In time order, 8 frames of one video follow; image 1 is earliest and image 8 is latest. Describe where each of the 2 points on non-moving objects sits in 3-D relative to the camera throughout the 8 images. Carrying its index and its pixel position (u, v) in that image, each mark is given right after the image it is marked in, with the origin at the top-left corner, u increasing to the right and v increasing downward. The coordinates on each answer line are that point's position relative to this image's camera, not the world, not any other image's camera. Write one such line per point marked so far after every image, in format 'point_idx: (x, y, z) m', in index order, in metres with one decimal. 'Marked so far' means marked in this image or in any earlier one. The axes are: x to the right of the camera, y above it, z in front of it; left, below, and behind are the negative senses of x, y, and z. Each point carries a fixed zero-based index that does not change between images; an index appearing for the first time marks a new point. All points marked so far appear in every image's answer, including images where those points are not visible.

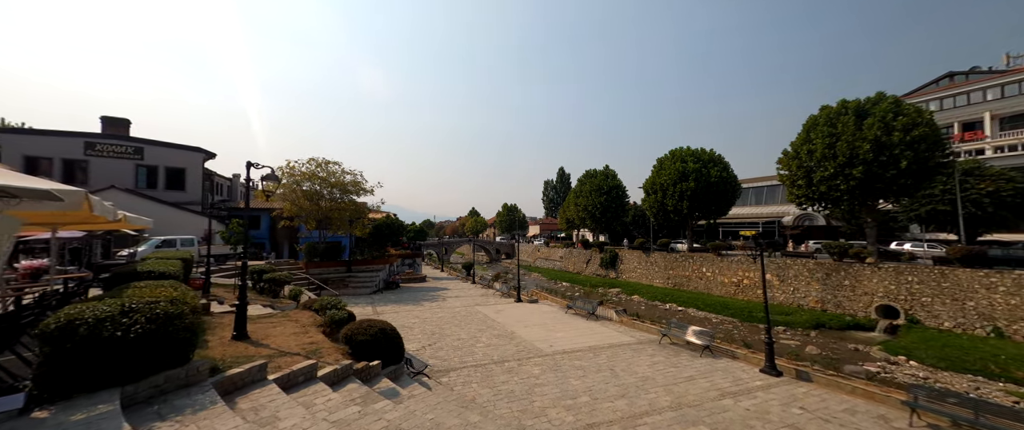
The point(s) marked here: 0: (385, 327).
0: (-2.4, -2.1, +6.8) m
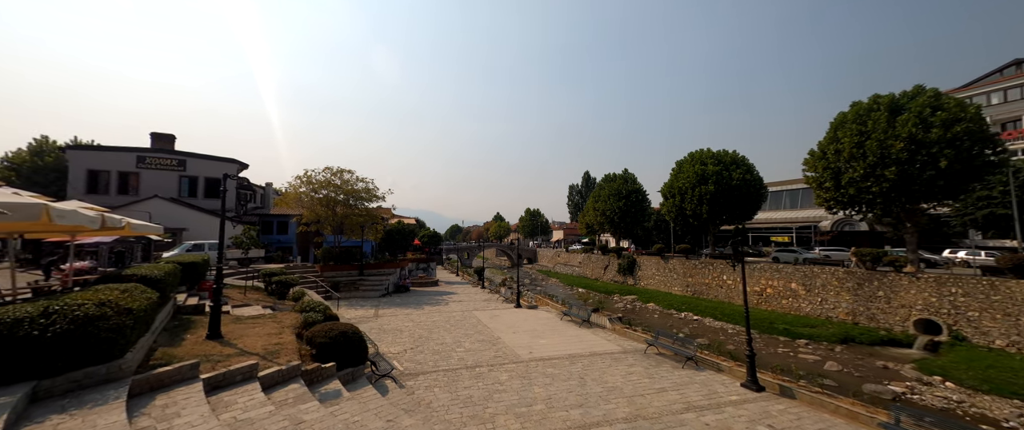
0: (-3.3, -2.2, +7.1) m
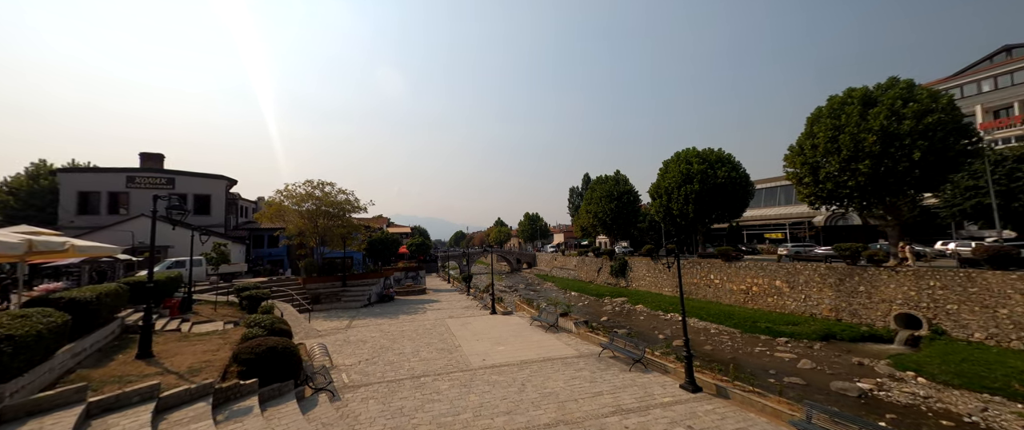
0: (-4.7, -2.6, +7.3) m
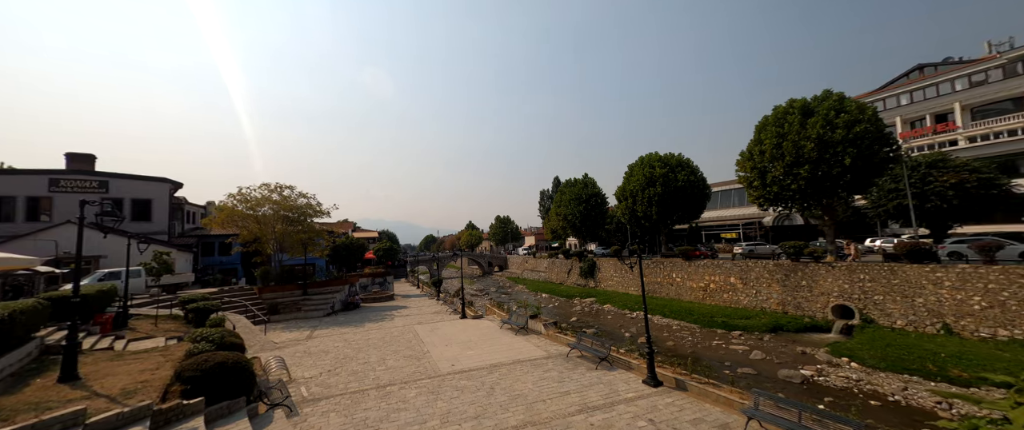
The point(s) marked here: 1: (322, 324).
0: (-5.3, -2.7, +7.0) m
1: (-9.3, -5.3, +18.1) m
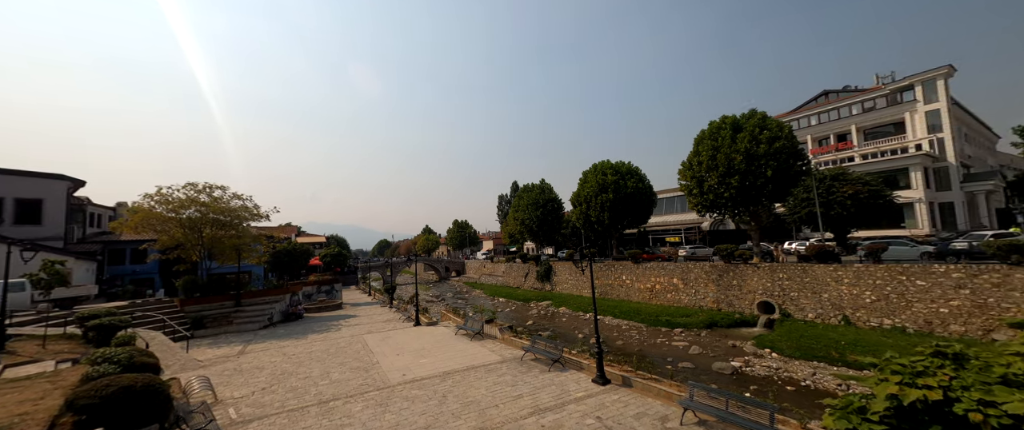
0: (-6.1, -2.9, +6.6) m
1: (-11.4, -5.6, +17.1) m
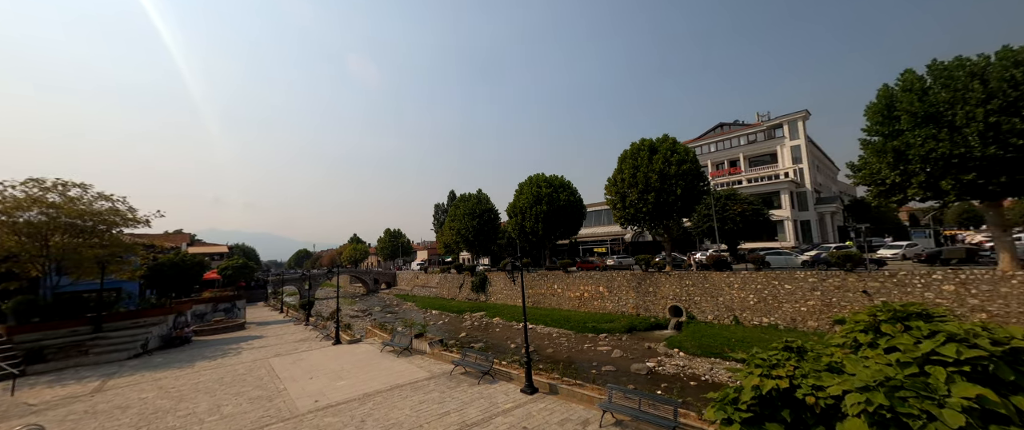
0: (-7.3, -3.1, +5.5) m
1: (-14.4, -6.0, +14.8) m
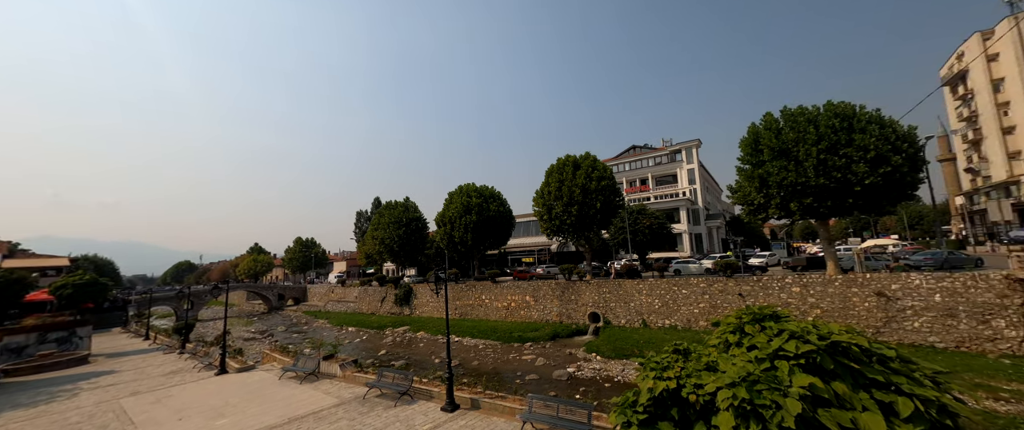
0: (-8.4, -3.2, +3.9) m
1: (-17.1, -6.4, +11.6) m
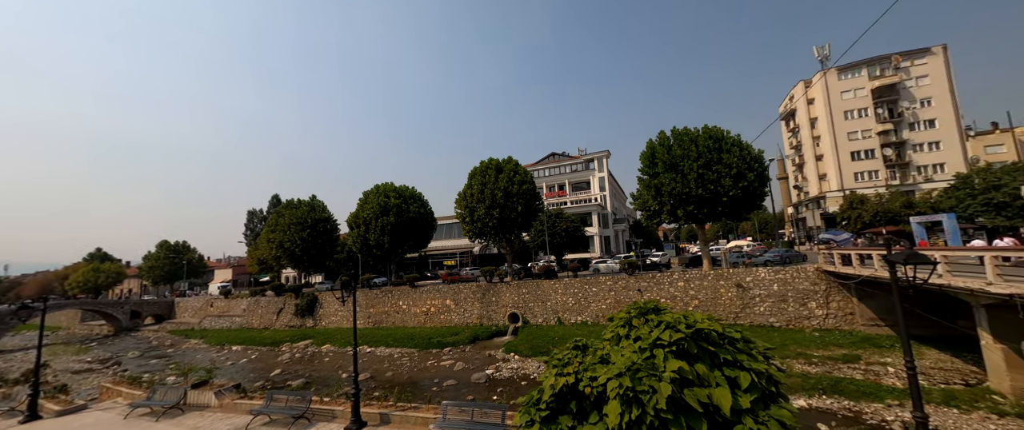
0: (-9.1, -3.2, +1.8) m
1: (-19.2, -6.4, +7.5) m
